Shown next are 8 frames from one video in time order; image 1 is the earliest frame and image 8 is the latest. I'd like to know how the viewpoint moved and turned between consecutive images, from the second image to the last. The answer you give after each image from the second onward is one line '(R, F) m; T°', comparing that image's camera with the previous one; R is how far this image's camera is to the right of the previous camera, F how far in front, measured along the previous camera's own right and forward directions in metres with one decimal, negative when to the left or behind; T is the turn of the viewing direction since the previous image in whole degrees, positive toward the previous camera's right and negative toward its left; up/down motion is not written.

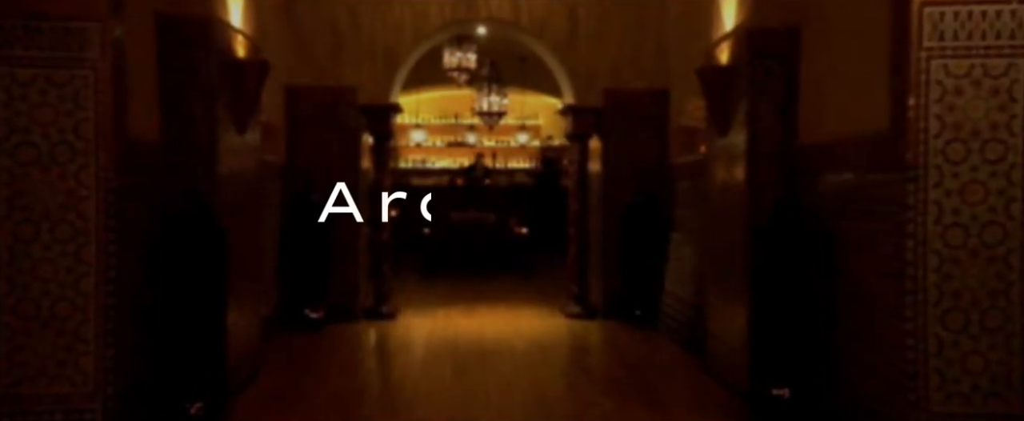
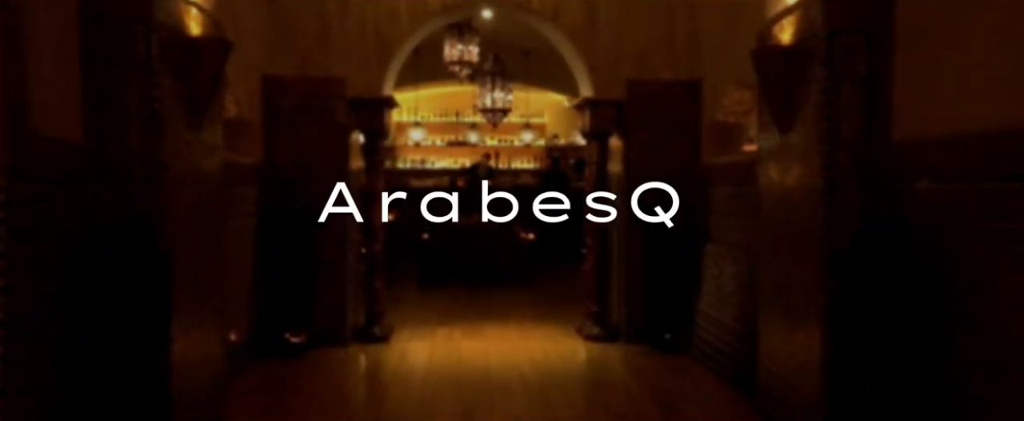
(-0.1, +0.8) m; 0°
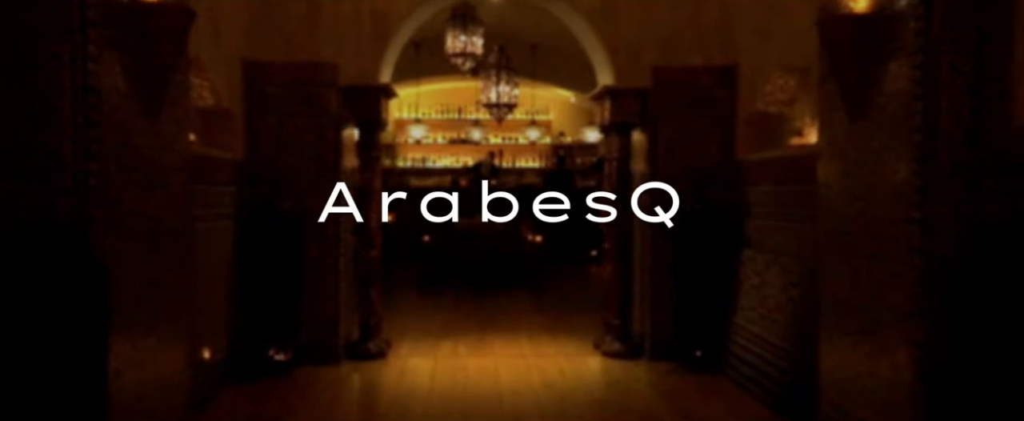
(-0.1, +0.6) m; 0°
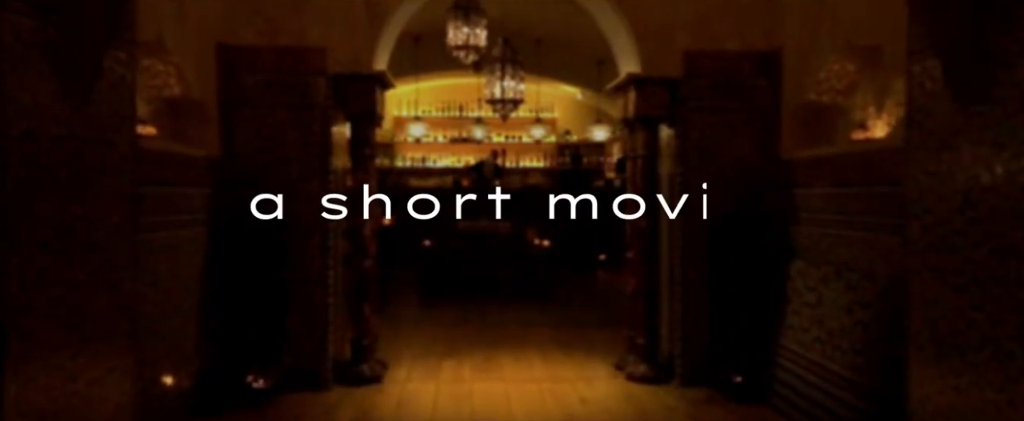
(-0.1, +0.6) m; 0°
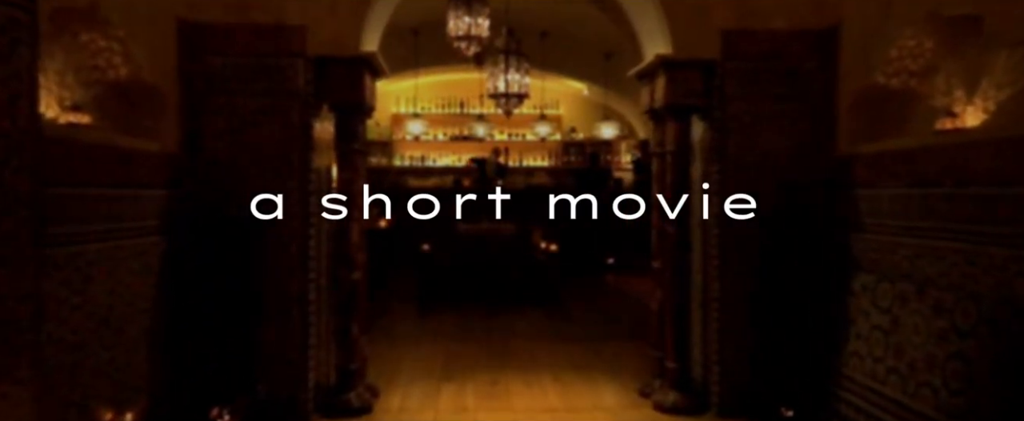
(-0.1, +0.7) m; 0°
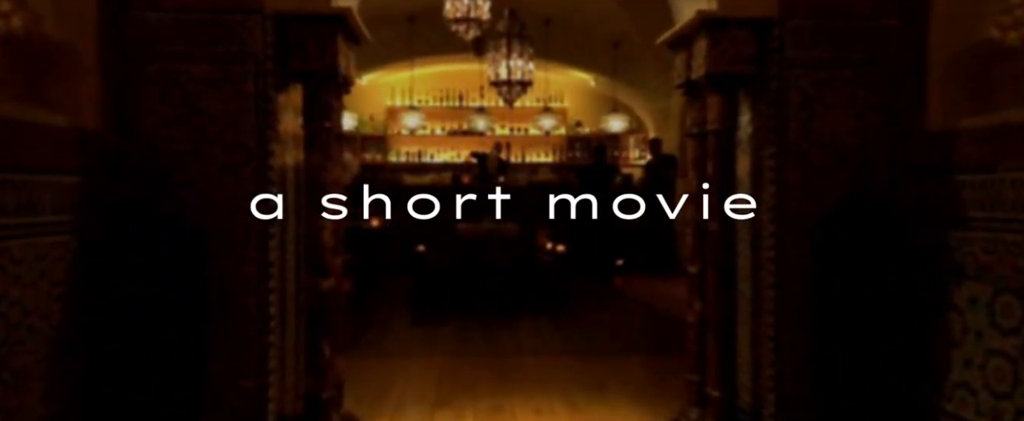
(0.0, +0.8) m; 0°
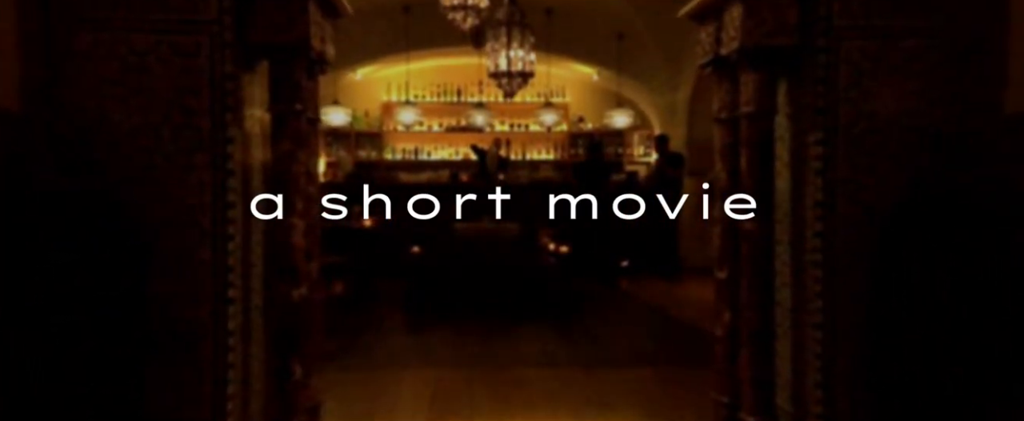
(0.0, +0.5) m; 0°
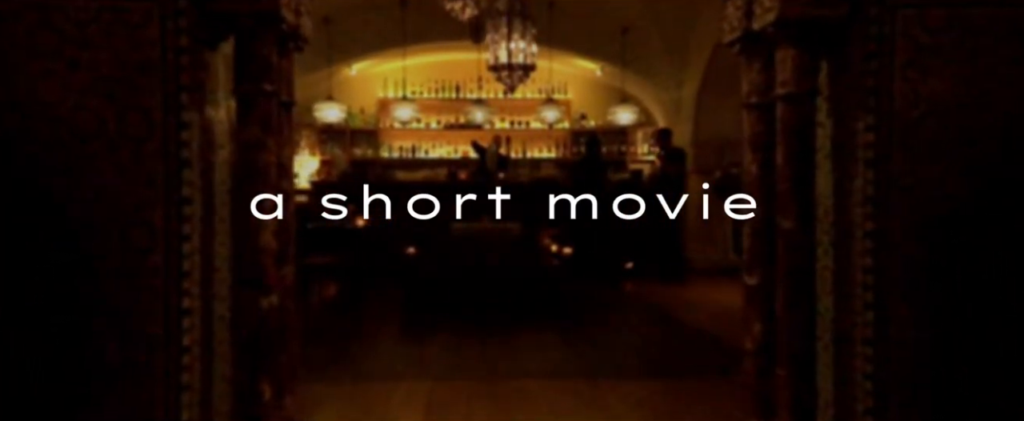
(0.0, +0.4) m; 0°
